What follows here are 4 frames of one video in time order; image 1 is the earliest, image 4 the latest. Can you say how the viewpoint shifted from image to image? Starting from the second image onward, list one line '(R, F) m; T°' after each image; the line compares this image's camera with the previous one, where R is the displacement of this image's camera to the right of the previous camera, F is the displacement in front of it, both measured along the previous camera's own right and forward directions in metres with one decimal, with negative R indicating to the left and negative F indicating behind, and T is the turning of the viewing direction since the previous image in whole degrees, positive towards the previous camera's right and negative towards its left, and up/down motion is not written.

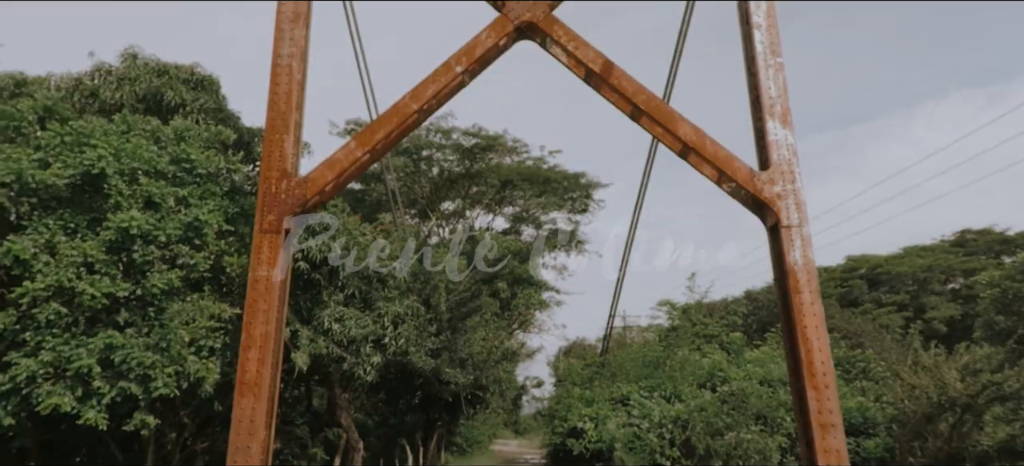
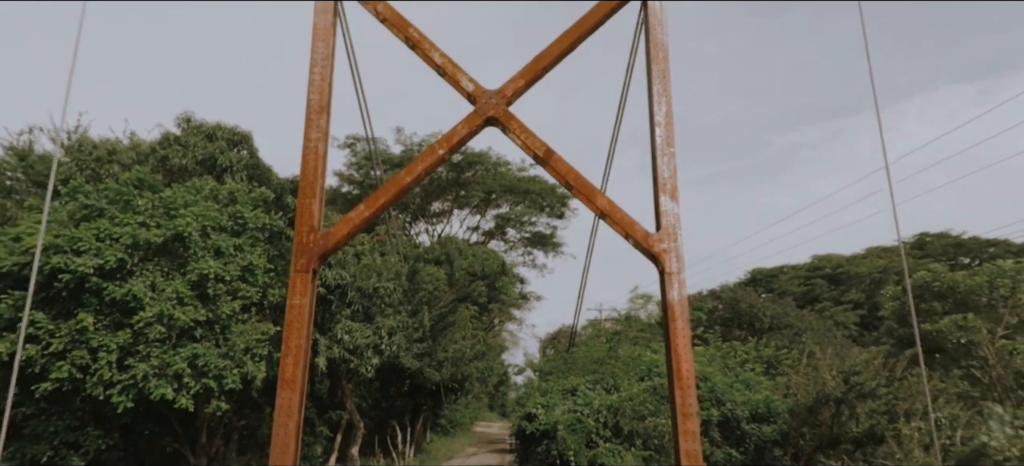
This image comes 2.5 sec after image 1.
(+0.4, -2.7) m; +1°
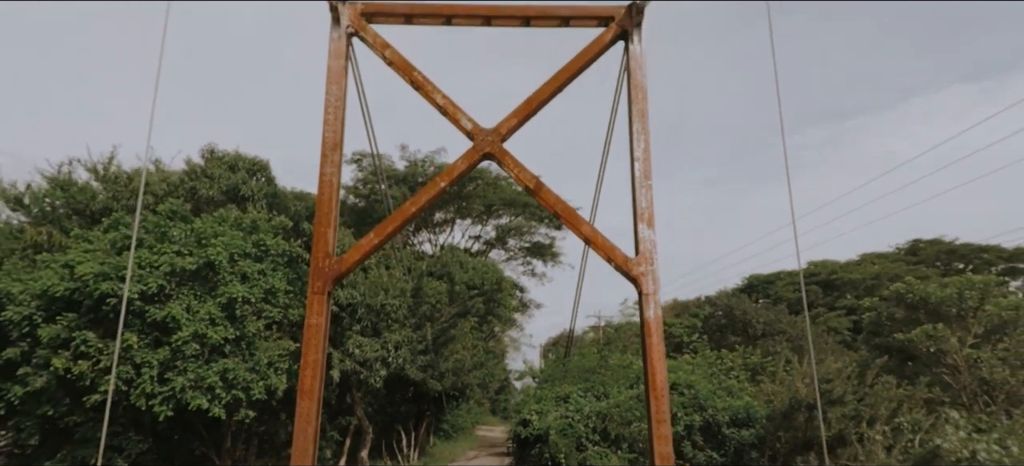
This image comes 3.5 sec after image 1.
(+0.1, -1.1) m; 0°
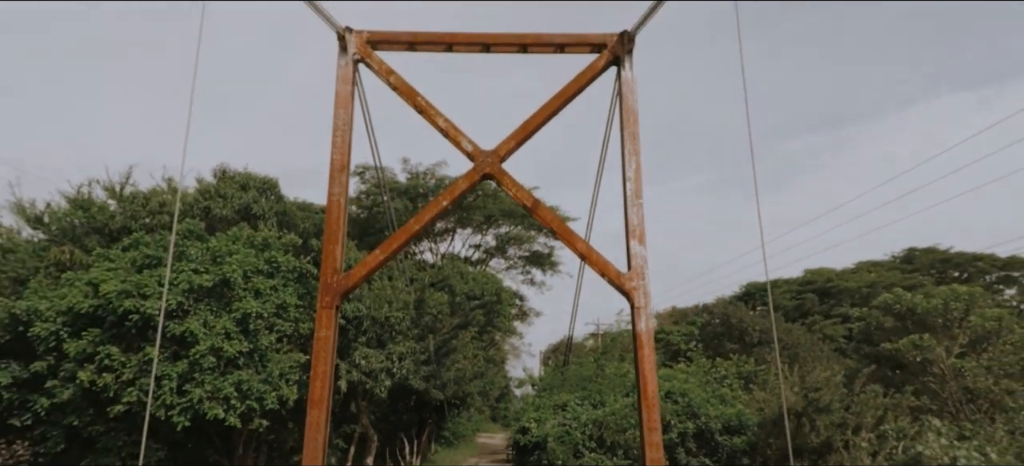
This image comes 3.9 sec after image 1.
(0.0, -0.6) m; 0°
